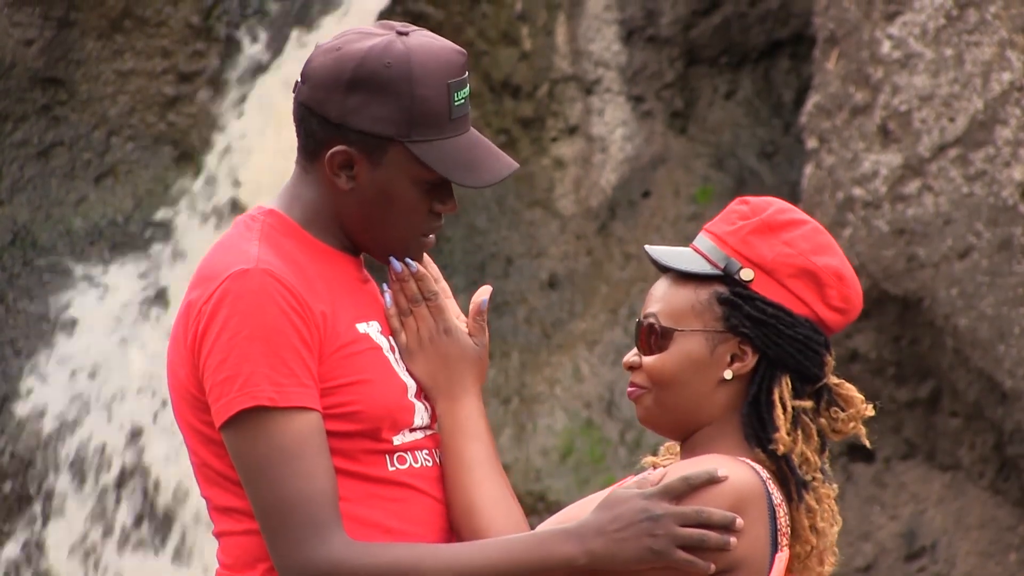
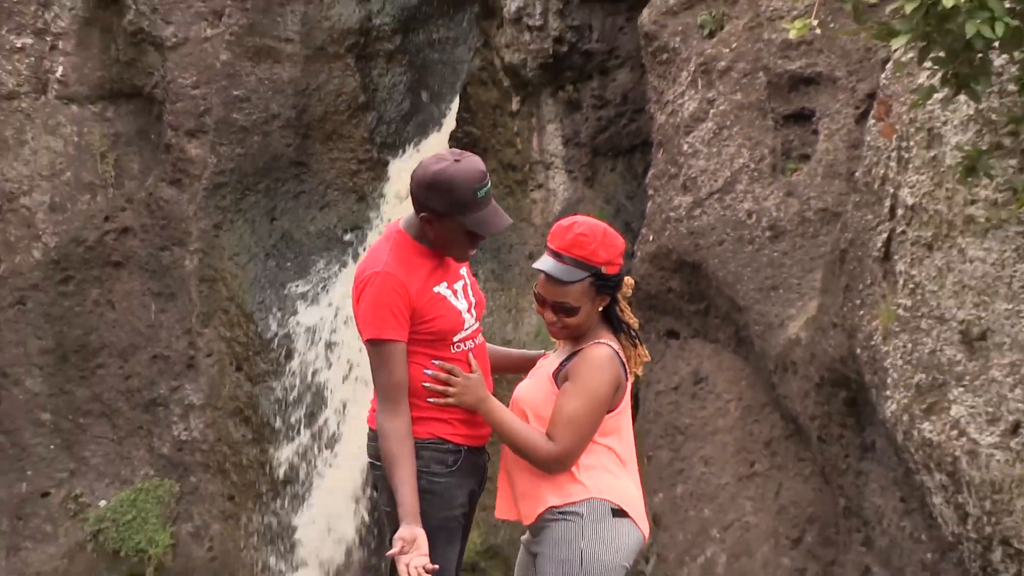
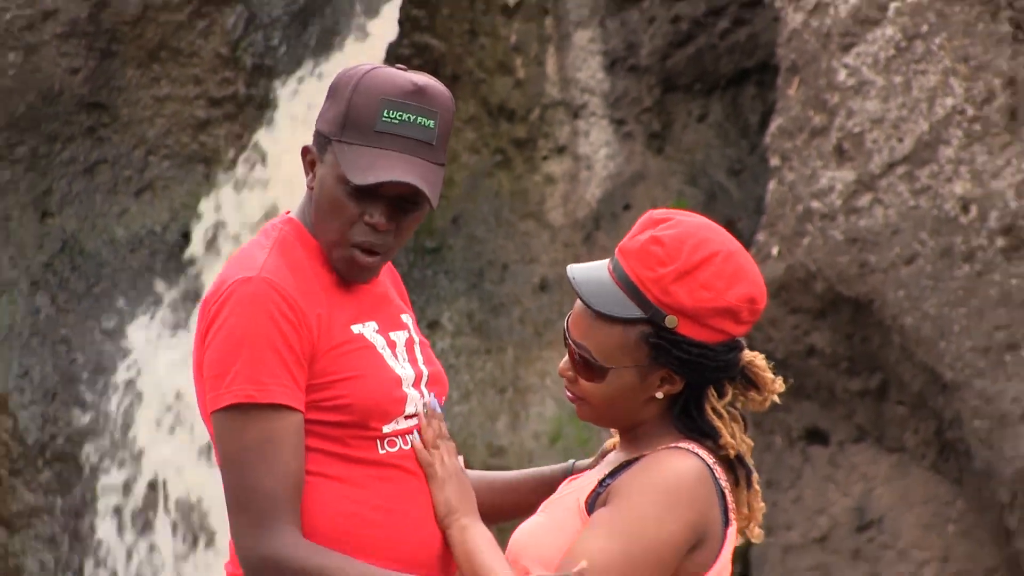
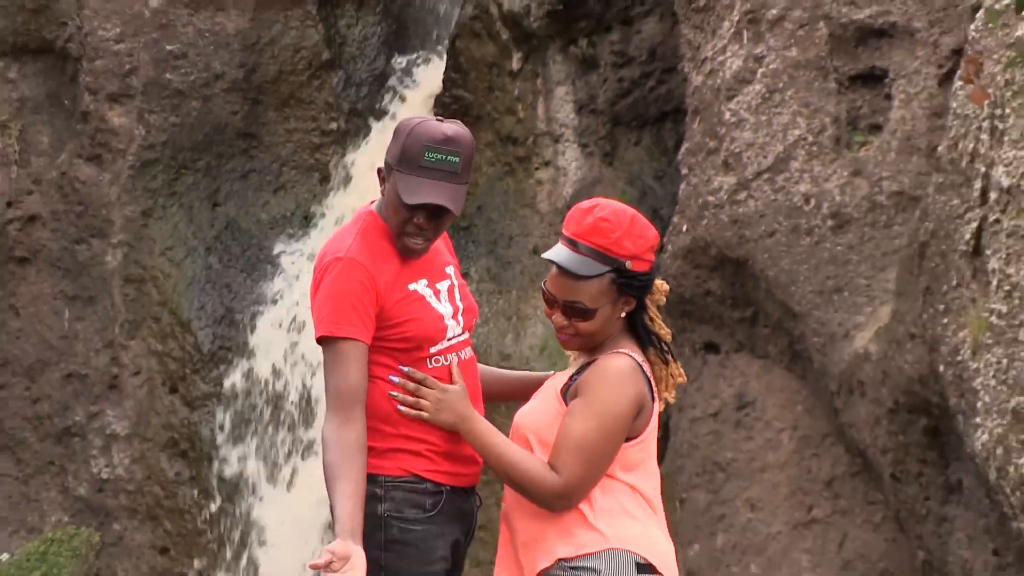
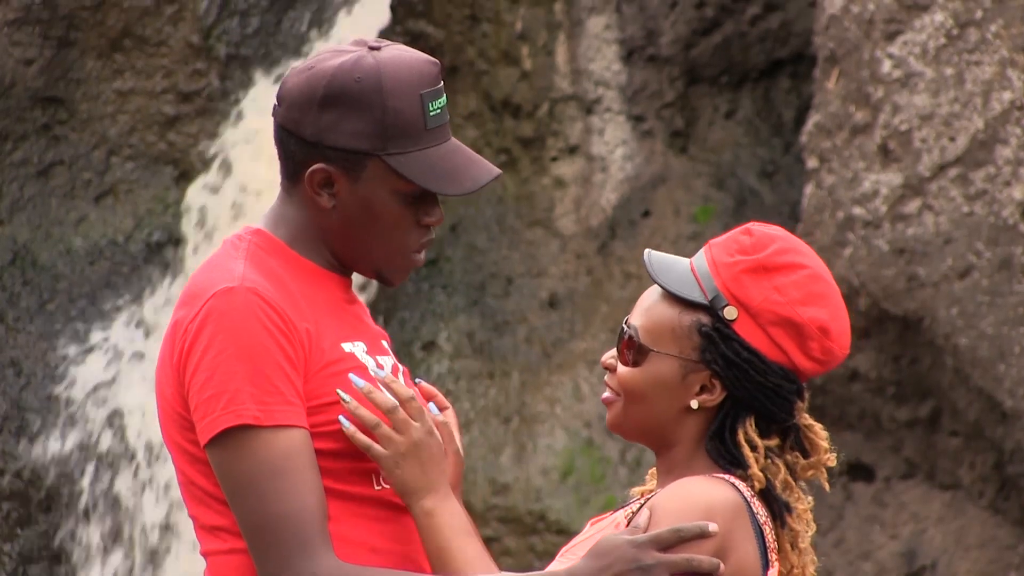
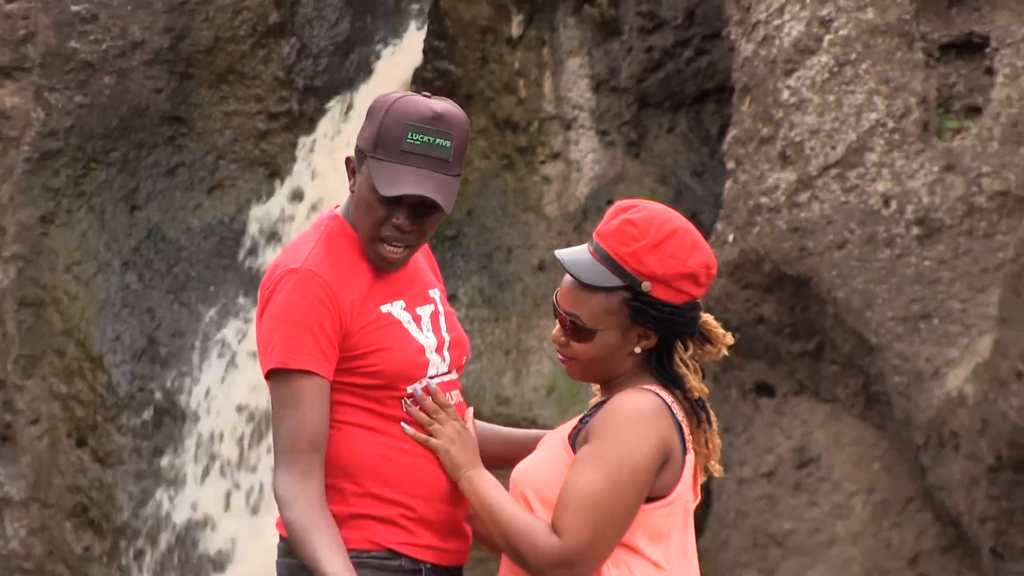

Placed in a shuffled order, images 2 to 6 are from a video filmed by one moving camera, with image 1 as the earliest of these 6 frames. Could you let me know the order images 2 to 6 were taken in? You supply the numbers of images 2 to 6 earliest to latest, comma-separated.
5, 3, 6, 4, 2
